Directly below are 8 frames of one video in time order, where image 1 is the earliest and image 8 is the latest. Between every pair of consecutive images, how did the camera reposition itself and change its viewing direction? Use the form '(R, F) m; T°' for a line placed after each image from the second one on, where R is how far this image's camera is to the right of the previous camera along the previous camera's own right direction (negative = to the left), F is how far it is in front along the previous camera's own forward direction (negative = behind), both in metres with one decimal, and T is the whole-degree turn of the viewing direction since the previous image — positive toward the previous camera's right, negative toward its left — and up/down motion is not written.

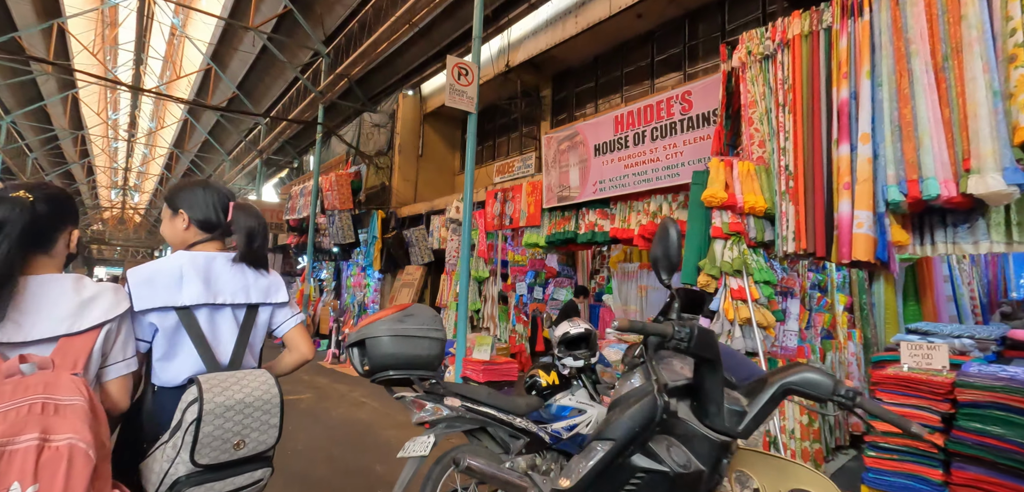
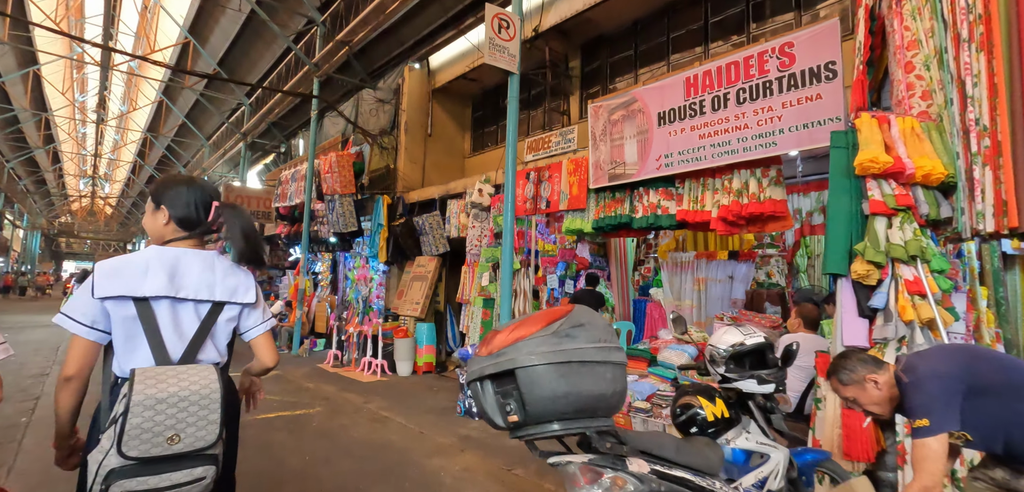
(-0.6, +0.8) m; +2°
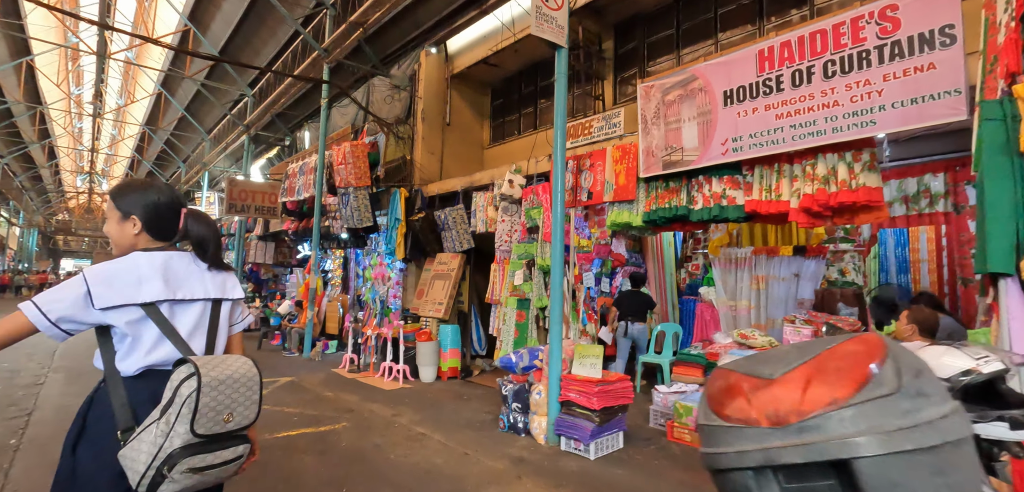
(-0.4, +0.5) m; 0°
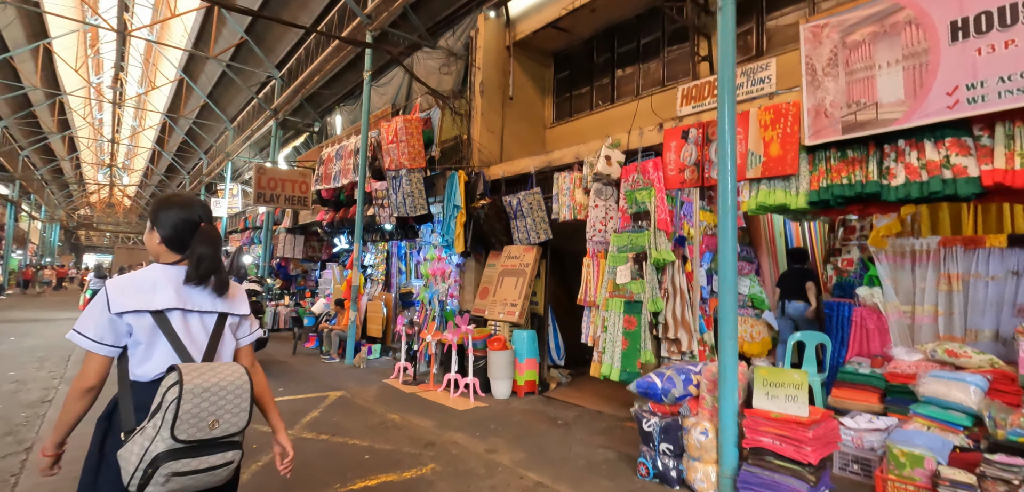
(-0.8, +0.9) m; -2°
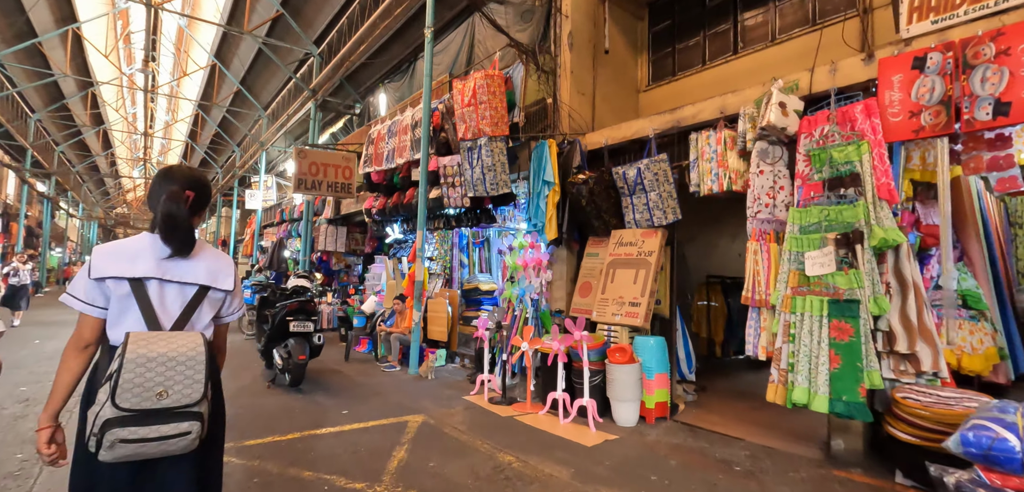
(-0.8, +1.1) m; -3°
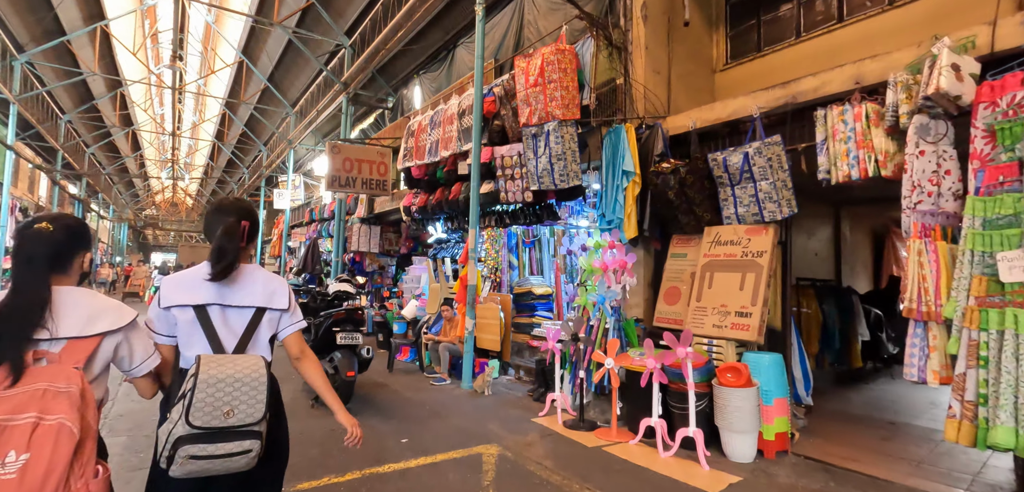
(-0.5, +0.6) m; -2°
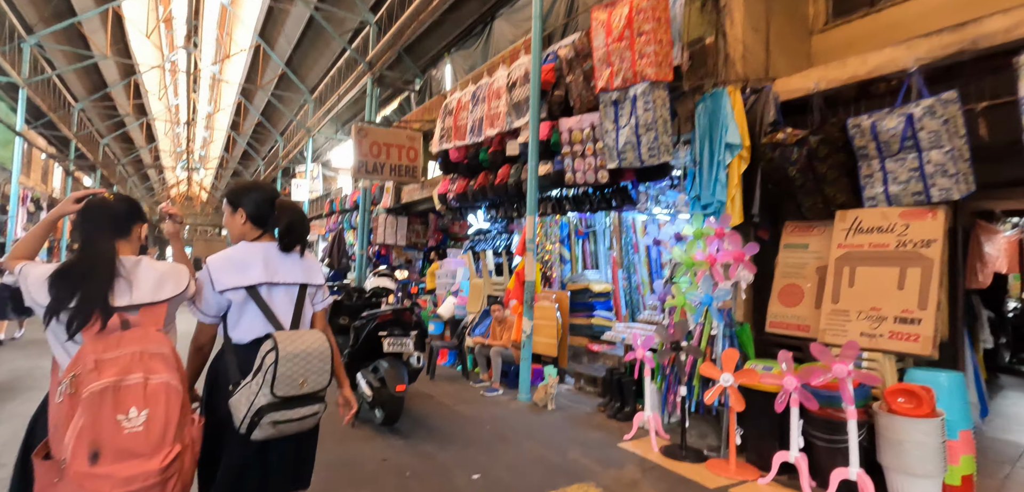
(-0.5, +0.7) m; -1°
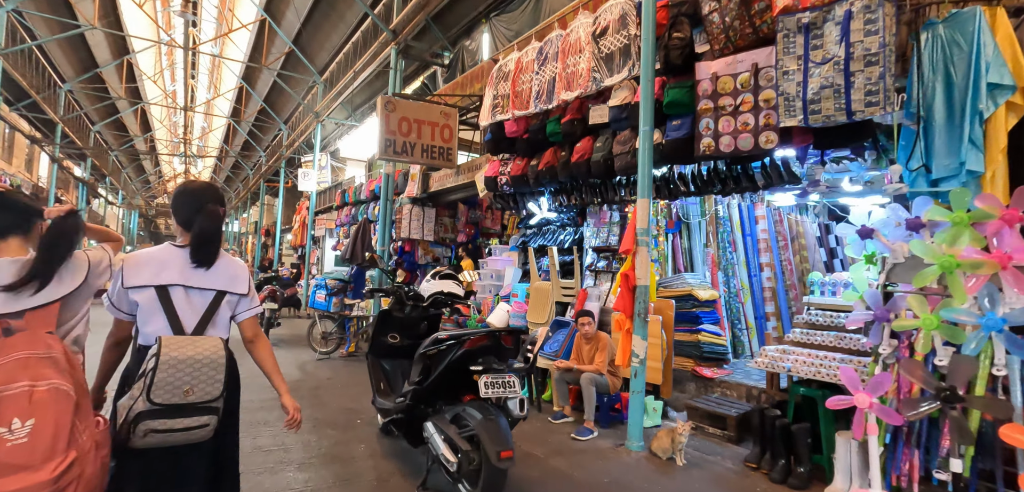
(-0.7, +1.1) m; 0°
